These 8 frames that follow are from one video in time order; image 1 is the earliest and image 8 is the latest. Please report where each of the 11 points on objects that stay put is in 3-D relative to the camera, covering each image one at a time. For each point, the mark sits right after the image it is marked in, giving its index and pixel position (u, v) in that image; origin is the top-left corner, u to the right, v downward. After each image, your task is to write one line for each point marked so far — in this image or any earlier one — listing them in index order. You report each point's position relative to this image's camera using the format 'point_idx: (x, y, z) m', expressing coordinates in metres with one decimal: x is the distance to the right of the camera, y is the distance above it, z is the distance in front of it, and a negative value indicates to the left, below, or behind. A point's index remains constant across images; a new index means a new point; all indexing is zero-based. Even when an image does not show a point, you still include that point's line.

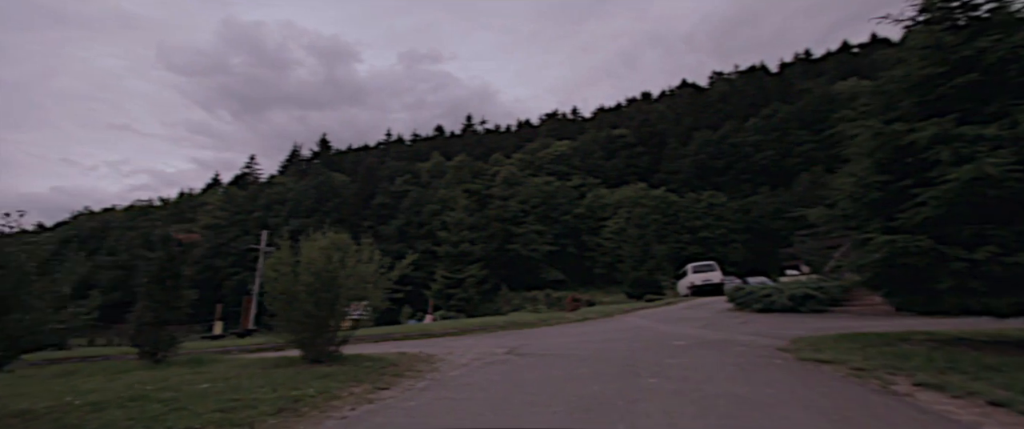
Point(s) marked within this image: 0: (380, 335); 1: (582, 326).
0: (-4.3, -3.9, +14.3) m
1: (+2.1, -3.8, +15.3) m
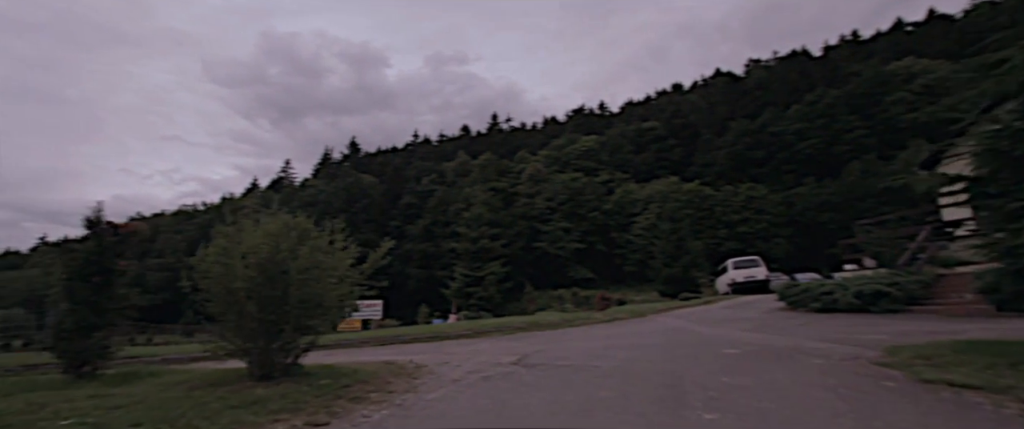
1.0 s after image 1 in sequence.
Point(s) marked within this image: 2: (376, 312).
0: (-3.7, -3.6, +13.1) m
1: (+2.7, -3.5, +13.7) m
2: (-5.1, -3.7, +16.9) m
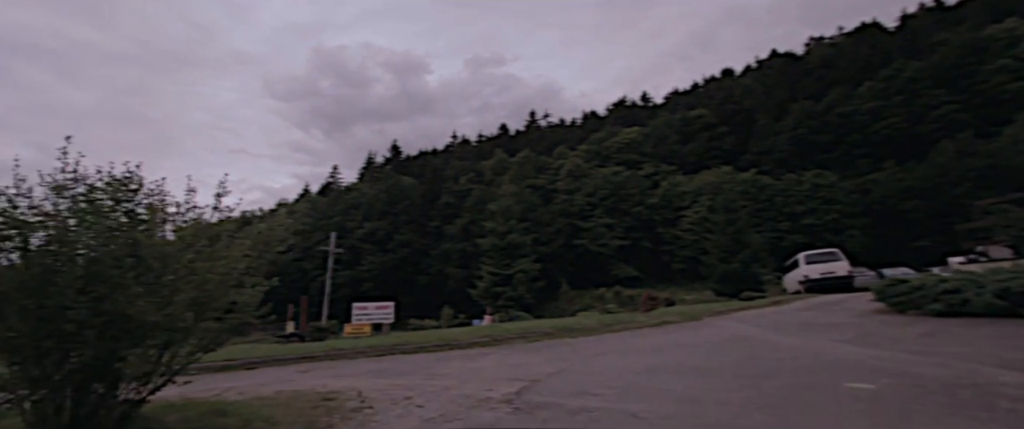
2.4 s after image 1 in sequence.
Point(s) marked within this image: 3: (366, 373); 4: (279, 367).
0: (-3.1, -3.3, +11.2) m
1: (+3.4, -3.0, +11.2) m
2: (-4.2, -3.4, +15.1) m
3: (-2.4, -2.6, +7.3) m
4: (-4.9, -3.2, +9.6) m
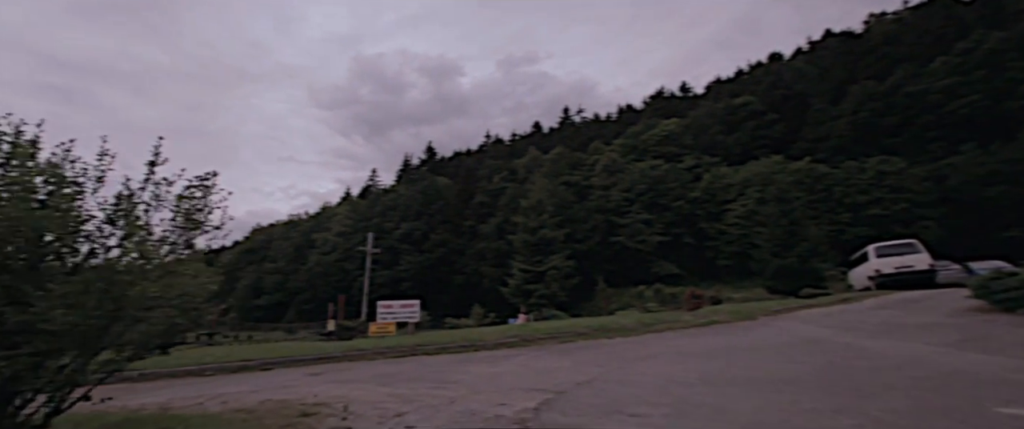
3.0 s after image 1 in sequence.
0: (-2.4, -3.1, +10.5) m
1: (+4.0, -2.7, +9.9) m
2: (-3.2, -3.2, +14.4) m
3: (-2.0, -2.3, +6.5) m
4: (-4.3, -3.1, +9.0) m
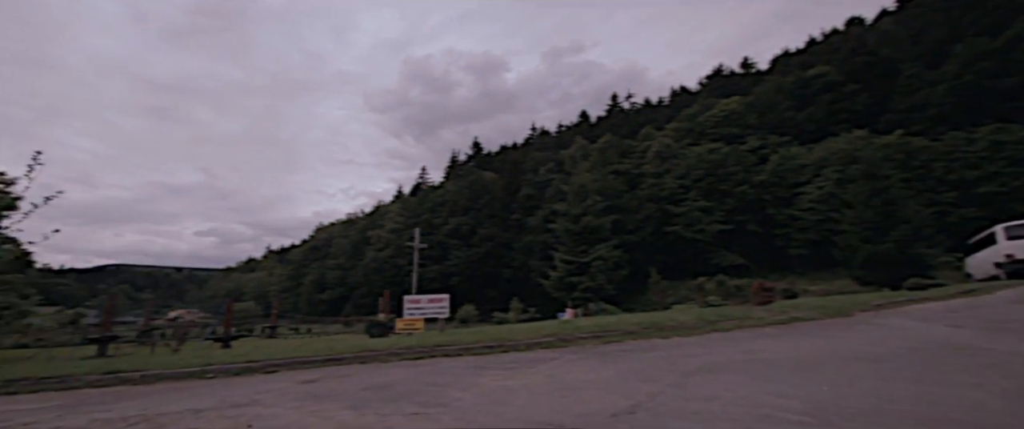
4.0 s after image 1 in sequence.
0: (-1.7, -2.7, +9.1) m
1: (+4.6, -2.2, +7.9) m
2: (-2.0, -2.8, +13.2) m
3: (-1.8, -2.0, +5.1) m
4: (-3.8, -2.7, +7.9) m
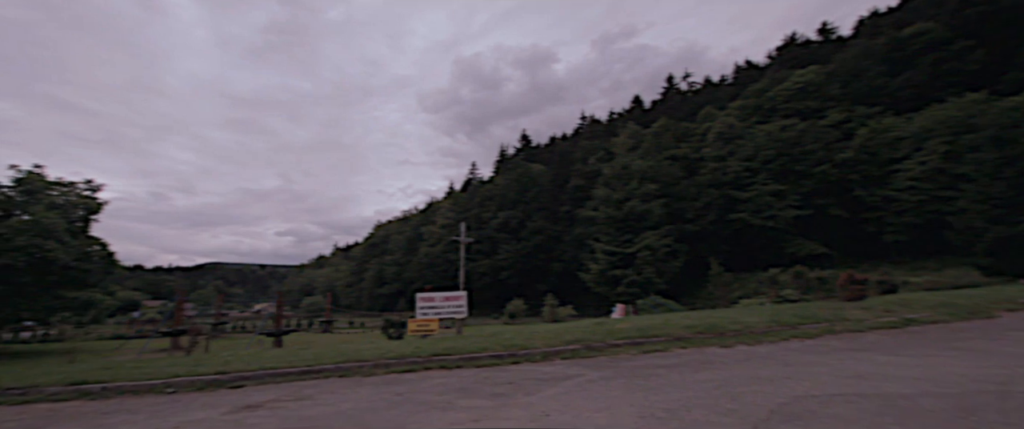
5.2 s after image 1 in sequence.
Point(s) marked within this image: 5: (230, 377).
0: (-1.5, -2.4, +7.5) m
1: (+4.6, -1.7, +5.5) m
2: (-1.3, -2.4, +11.6) m
3: (-2.0, -1.8, +3.5) m
4: (-3.7, -2.5, +6.5) m
5: (-4.6, -2.7, +7.4) m
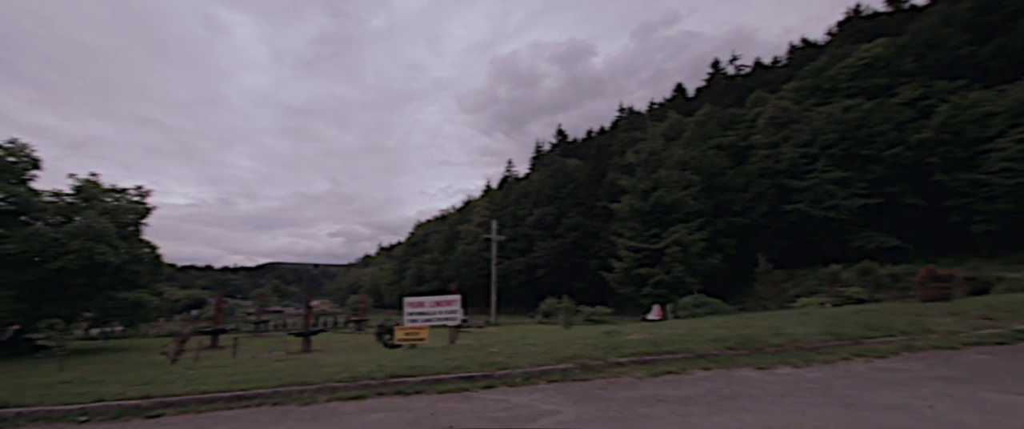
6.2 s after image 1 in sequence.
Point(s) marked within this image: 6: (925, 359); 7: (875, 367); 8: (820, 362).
0: (-1.8, -2.3, +6.2) m
1: (+4.1, -1.5, +3.6) m
2: (-1.3, -2.3, +10.2) m
3: (-2.7, -1.7, +2.3) m
4: (-4.1, -2.4, +5.4) m
5: (-5.0, -2.6, +6.4) m
6: (+5.4, -1.9, +6.0) m
7: (+4.7, -1.9, +5.7) m
8: (+4.1, -2.0, +6.0) m
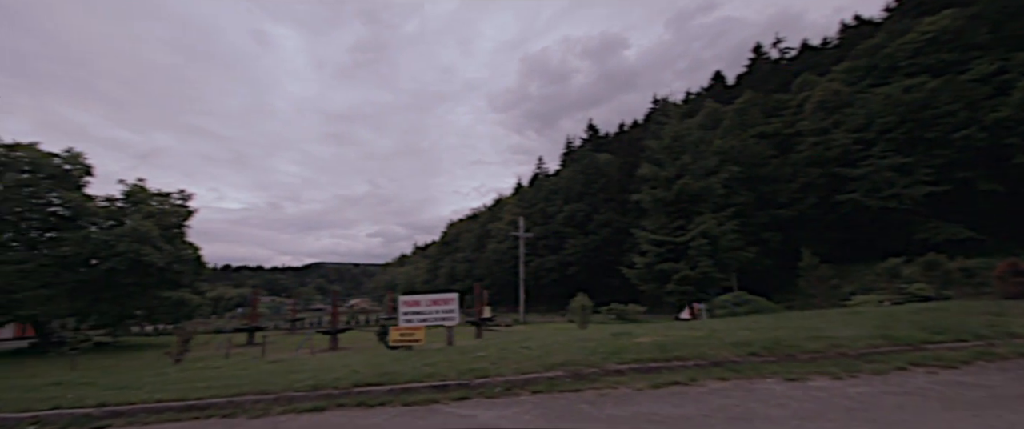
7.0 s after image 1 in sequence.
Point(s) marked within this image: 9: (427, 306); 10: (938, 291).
0: (-2.1, -2.1, +5.5) m
1: (+3.6, -1.3, +2.5) m
2: (-1.2, -2.1, +9.4) m
3: (-3.3, -1.5, +1.7) m
4: (-4.4, -2.3, +4.9) m
5: (-5.2, -2.5, +5.9) m
6: (+5.1, -1.6, +4.7) m
7: (+4.4, -1.6, +4.5) m
8: (+3.8, -1.7, +4.9) m
9: (-1.8, -1.9, +9.5) m
10: (+13.8, -2.5, +15.3) m
